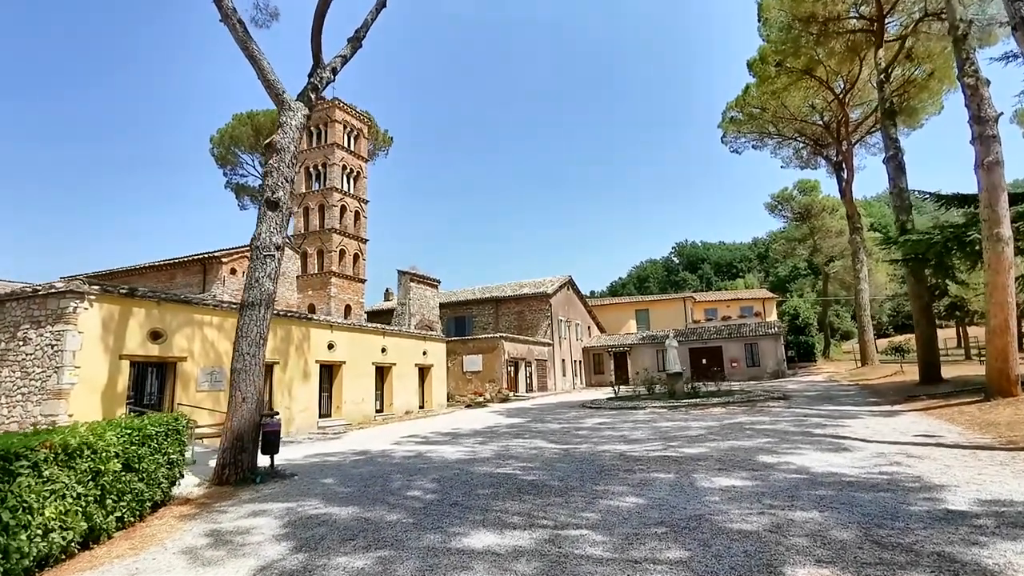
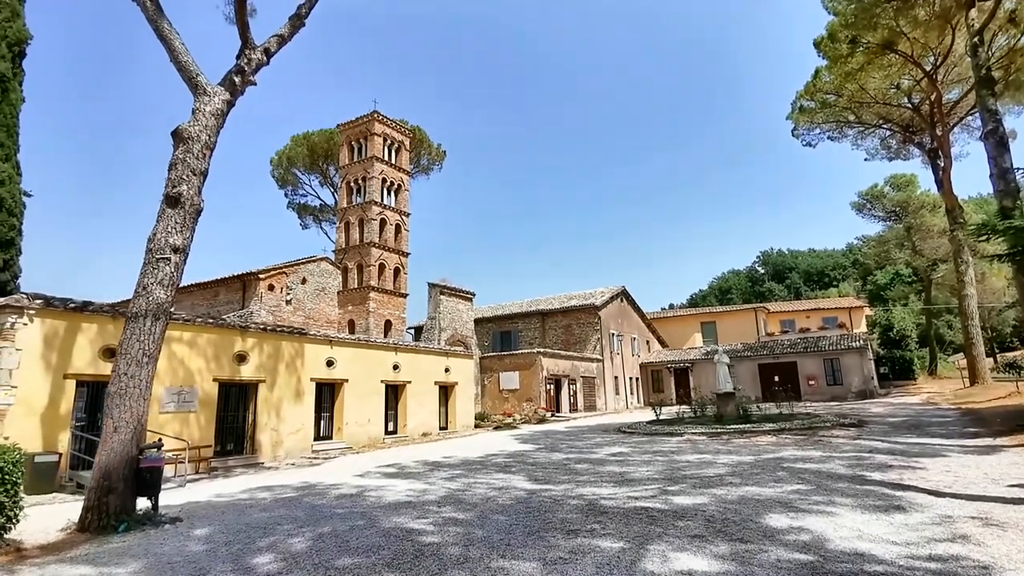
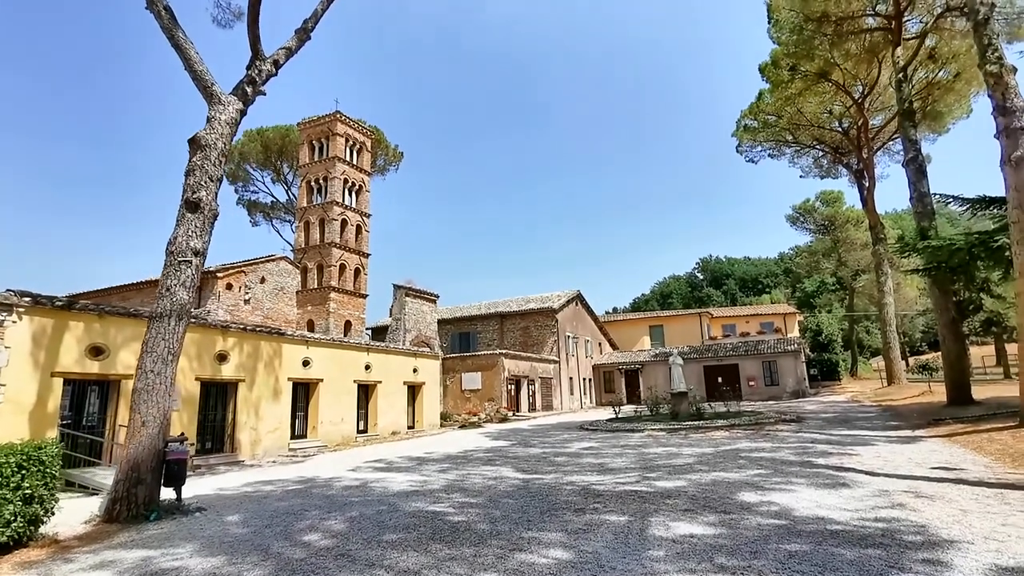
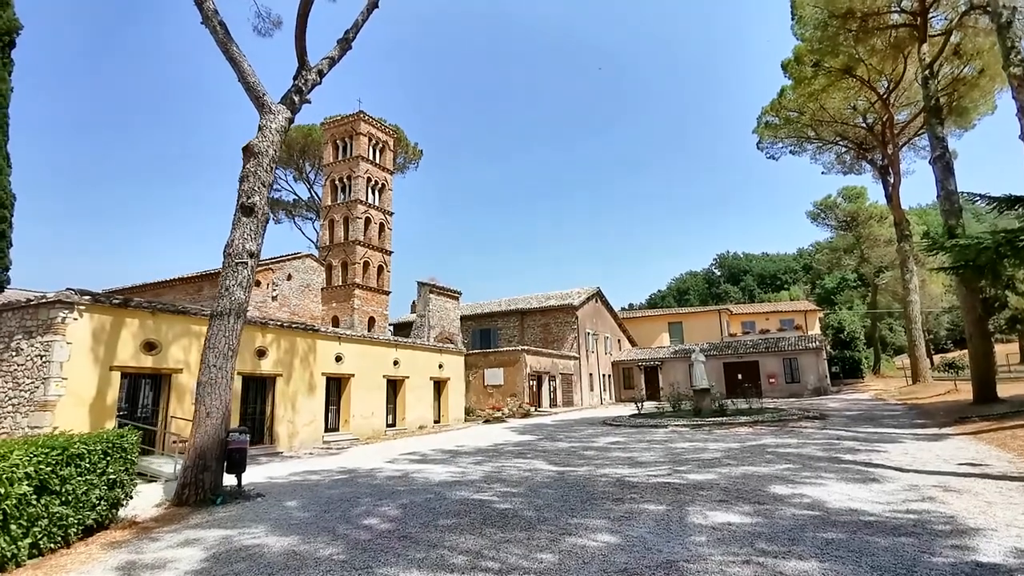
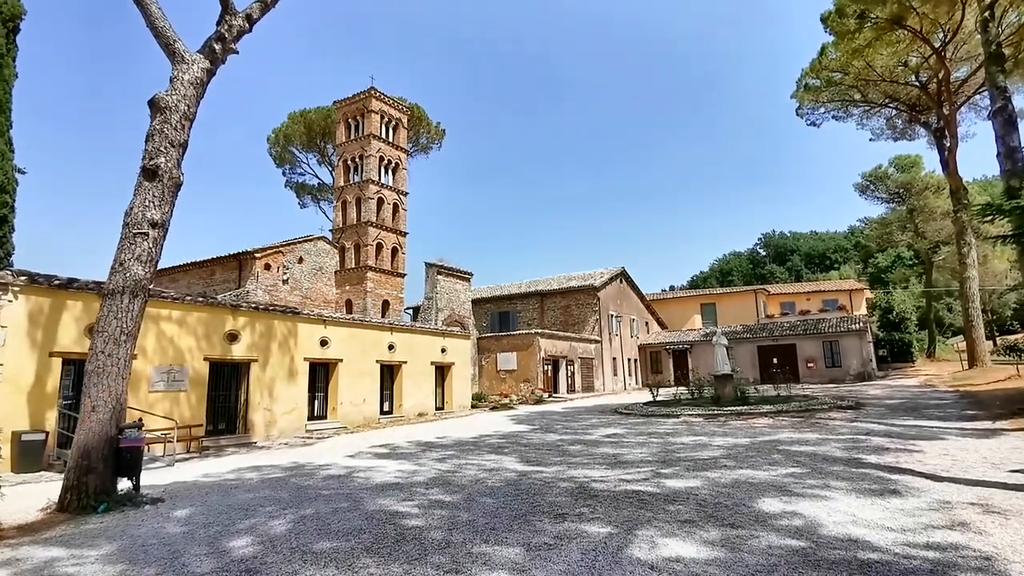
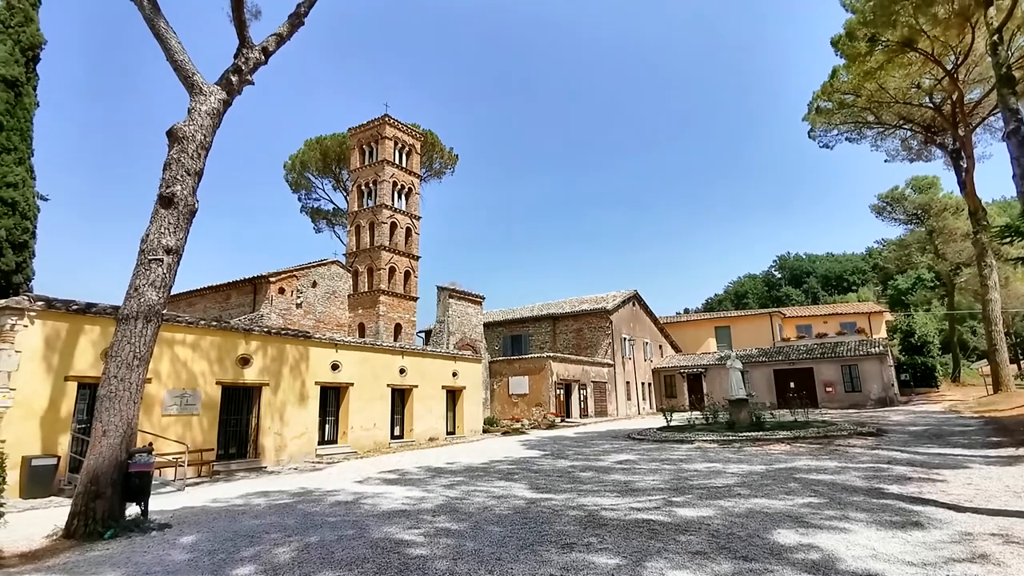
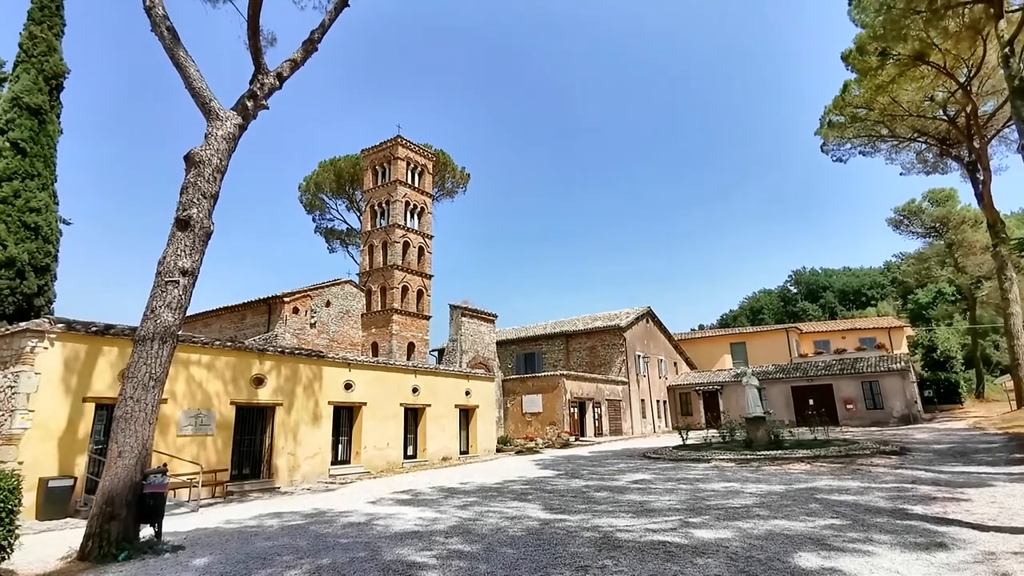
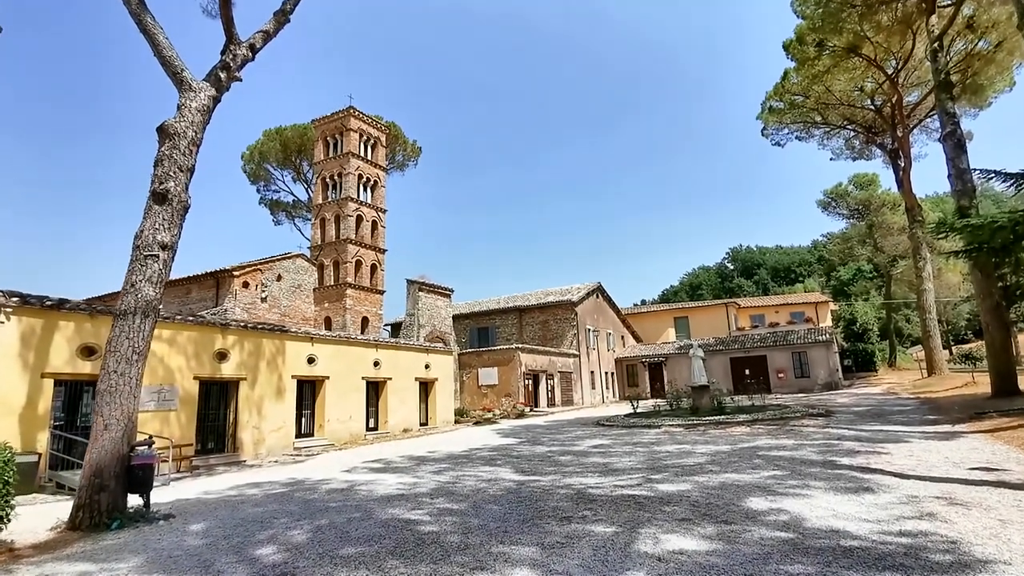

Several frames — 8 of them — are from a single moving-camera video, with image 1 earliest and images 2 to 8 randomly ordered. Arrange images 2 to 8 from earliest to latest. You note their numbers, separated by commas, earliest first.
4, 3, 8, 2, 5, 6, 7
